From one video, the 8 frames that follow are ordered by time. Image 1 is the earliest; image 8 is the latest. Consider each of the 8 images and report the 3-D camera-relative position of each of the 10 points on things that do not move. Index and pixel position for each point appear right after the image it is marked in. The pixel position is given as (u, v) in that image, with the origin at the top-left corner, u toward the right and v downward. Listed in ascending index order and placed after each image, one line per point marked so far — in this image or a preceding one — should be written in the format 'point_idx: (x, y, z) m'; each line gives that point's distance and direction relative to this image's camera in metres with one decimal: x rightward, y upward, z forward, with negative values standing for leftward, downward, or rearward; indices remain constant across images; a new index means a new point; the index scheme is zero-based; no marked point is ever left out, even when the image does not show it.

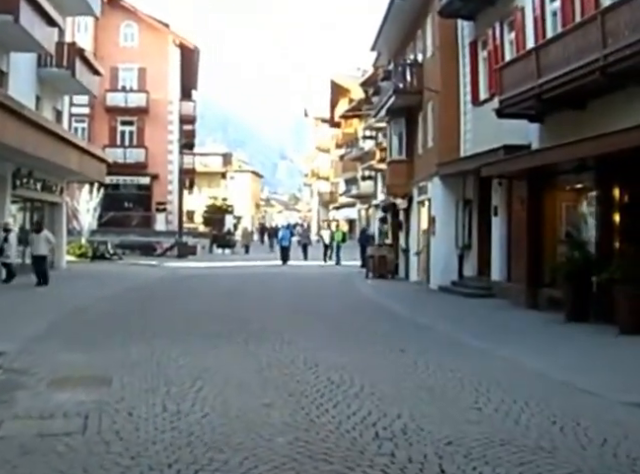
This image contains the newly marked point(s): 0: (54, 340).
0: (-3.7, -1.4, +12.4) m
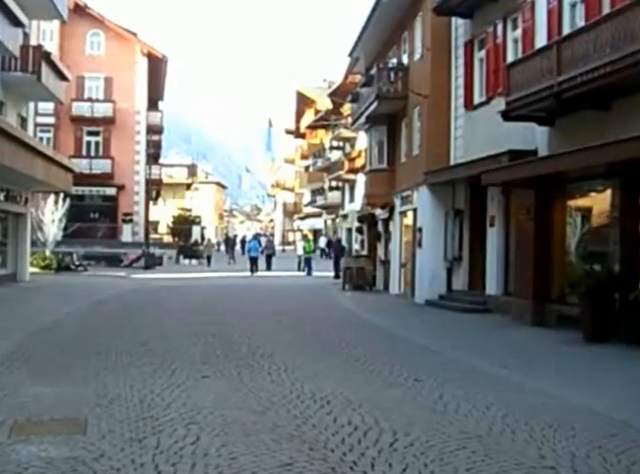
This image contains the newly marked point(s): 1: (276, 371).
0: (-3.7, -1.6, +10.8) m
1: (-0.5, -1.6, +10.5) m
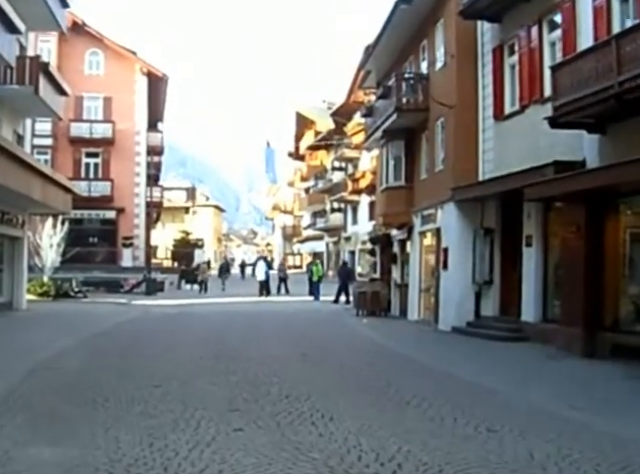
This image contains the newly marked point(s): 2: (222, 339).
0: (-3.2, -1.9, +9.1) m
1: (0.0, -1.8, +8.8) m
2: (-2.2, -2.3, +19.8) m
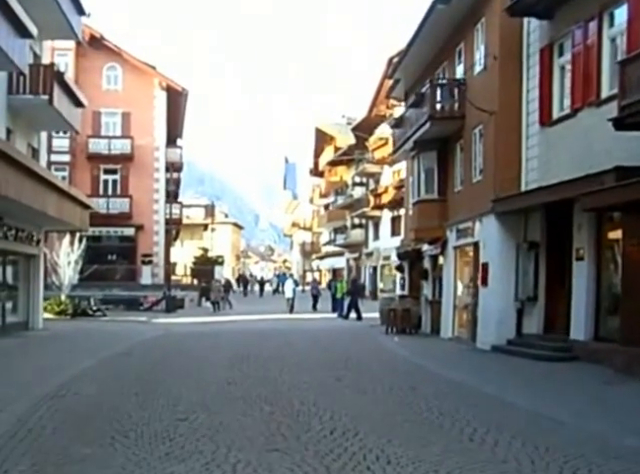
0: (-2.7, -2.0, +7.9) m
1: (+0.5, -1.9, +7.5) m
2: (-1.5, -2.6, +18.5) m
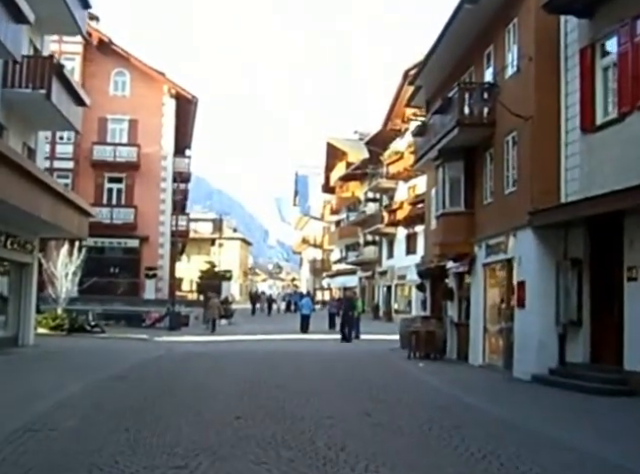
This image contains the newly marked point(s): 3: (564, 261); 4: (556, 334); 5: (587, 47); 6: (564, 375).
0: (-2.4, -1.9, +5.7) m
1: (+0.8, -1.9, +5.3) m
2: (-1.1, -2.8, +16.2) m
3: (+5.3, -0.5, +19.2) m
4: (+5.1, -2.1, +19.1) m
5: (+5.6, +3.9, +18.4) m
6: (+5.0, -2.8, +18.2) m
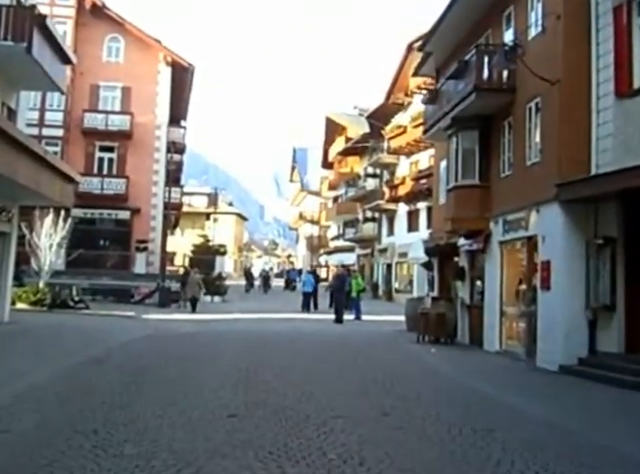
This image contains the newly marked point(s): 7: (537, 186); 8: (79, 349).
0: (-2.3, -1.7, +3.7) m
1: (+0.9, -1.7, +3.4) m
2: (-1.1, -2.3, +14.4) m
3: (+5.4, 0.0, +17.3) m
4: (+5.2, -1.6, +17.2) m
5: (+5.7, +4.4, +16.4) m
6: (+5.1, -2.4, +16.3) m
7: (+4.7, +1.1, +19.0) m
8: (-5.1, -2.4, +18.9) m
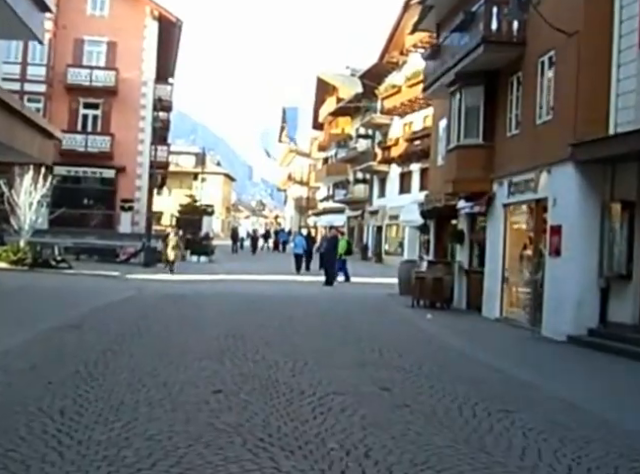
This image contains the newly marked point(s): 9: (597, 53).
0: (-2.2, -1.5, +2.6) m
1: (+1.0, -1.6, +2.3) m
2: (-1.2, -1.7, +13.3) m
3: (+5.3, +0.7, +16.2) m
4: (+5.1, -0.9, +16.2) m
5: (+5.7, +5.0, +15.1) m
6: (+5.0, -1.7, +15.3) m
7: (+4.6, +1.9, +17.9) m
8: (-5.3, -1.5, +17.8) m
9: (+5.2, +3.5, +16.5) m
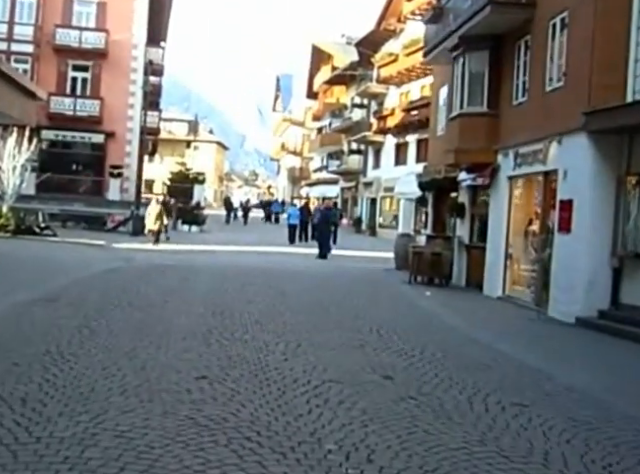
0: (-2.2, -1.4, +1.6) m
1: (+1.0, -1.6, +1.3) m
2: (-1.2, -1.2, +12.3) m
3: (+5.3, +1.1, +15.2) m
4: (+5.0, -0.5, +15.3) m
5: (+5.7, +5.4, +14.0) m
6: (+4.9, -1.3, +14.4) m
7: (+4.6, +2.3, +16.8) m
8: (-5.4, -0.9, +16.7) m
9: (+5.1, +3.9, +15.4) m
